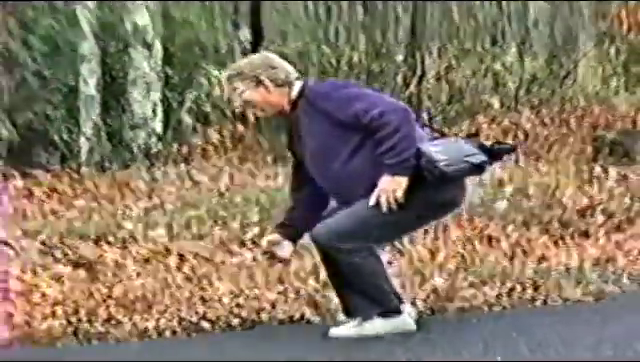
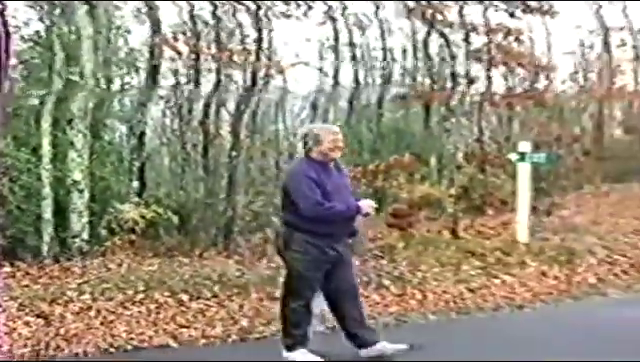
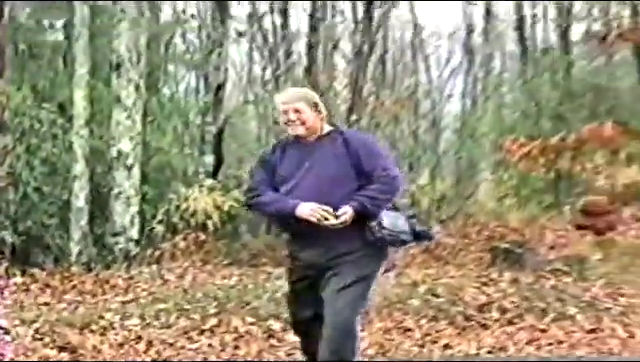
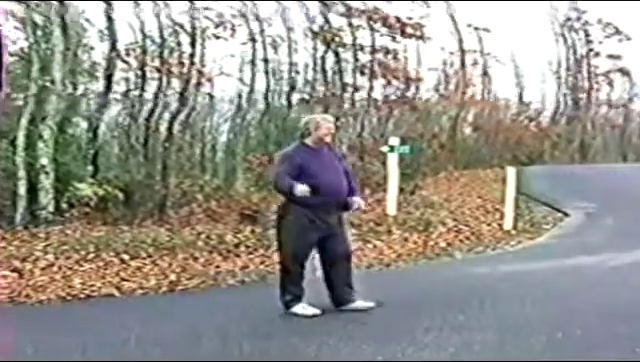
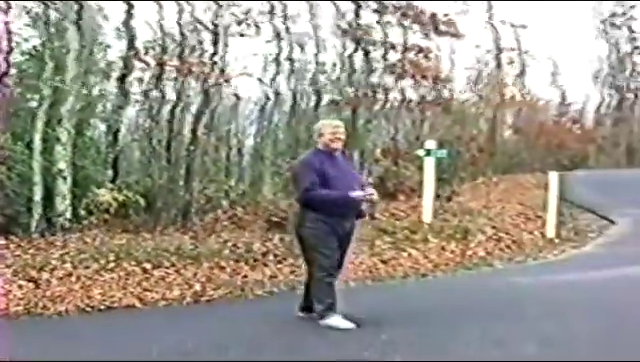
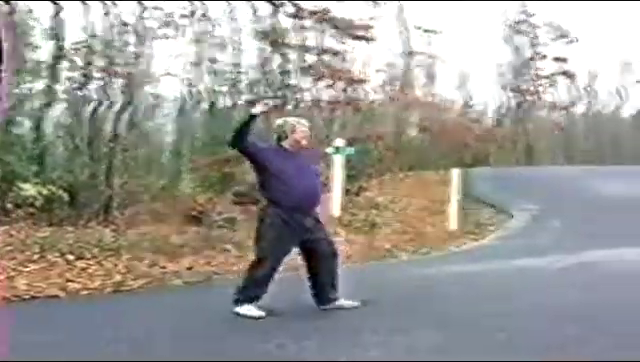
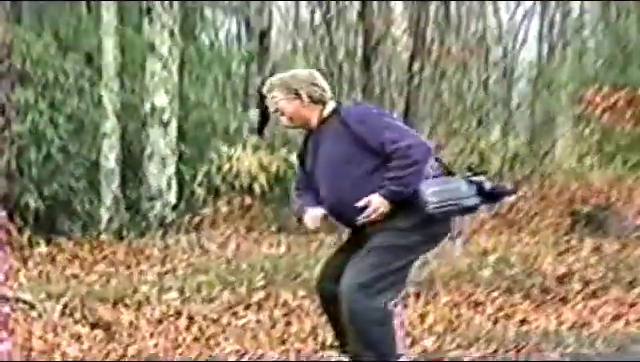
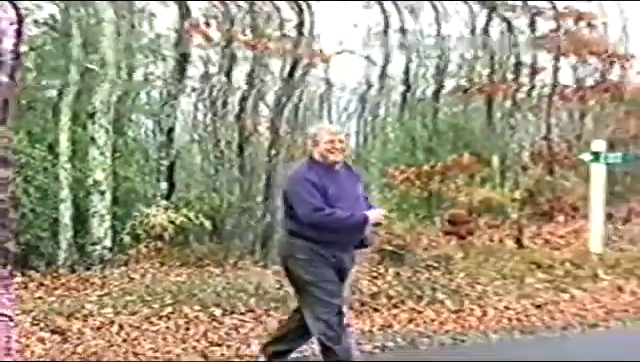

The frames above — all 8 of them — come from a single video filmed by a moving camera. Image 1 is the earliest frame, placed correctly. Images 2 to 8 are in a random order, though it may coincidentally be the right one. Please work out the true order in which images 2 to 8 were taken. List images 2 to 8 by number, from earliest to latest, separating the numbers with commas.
7, 3, 8, 2, 5, 4, 6
